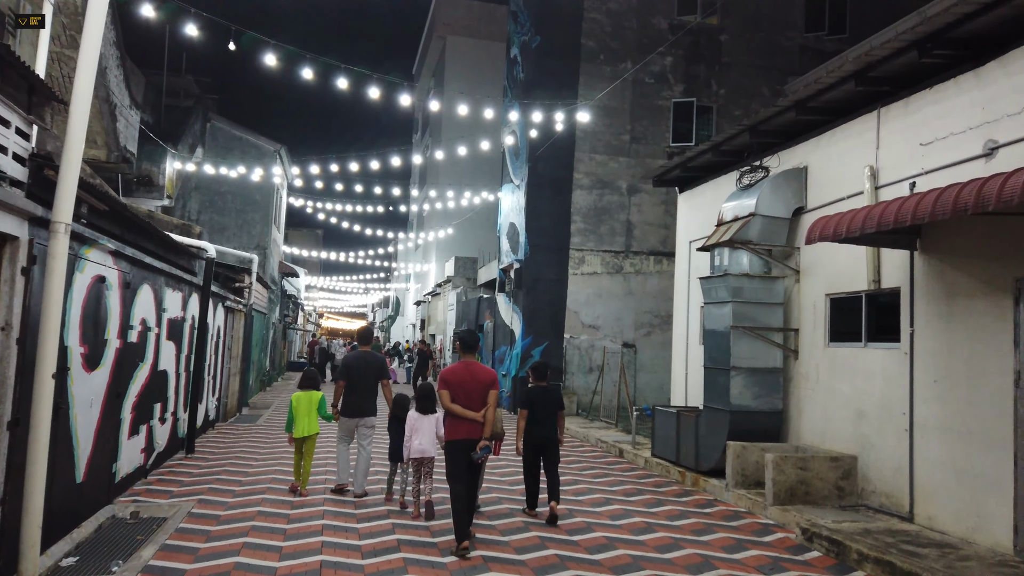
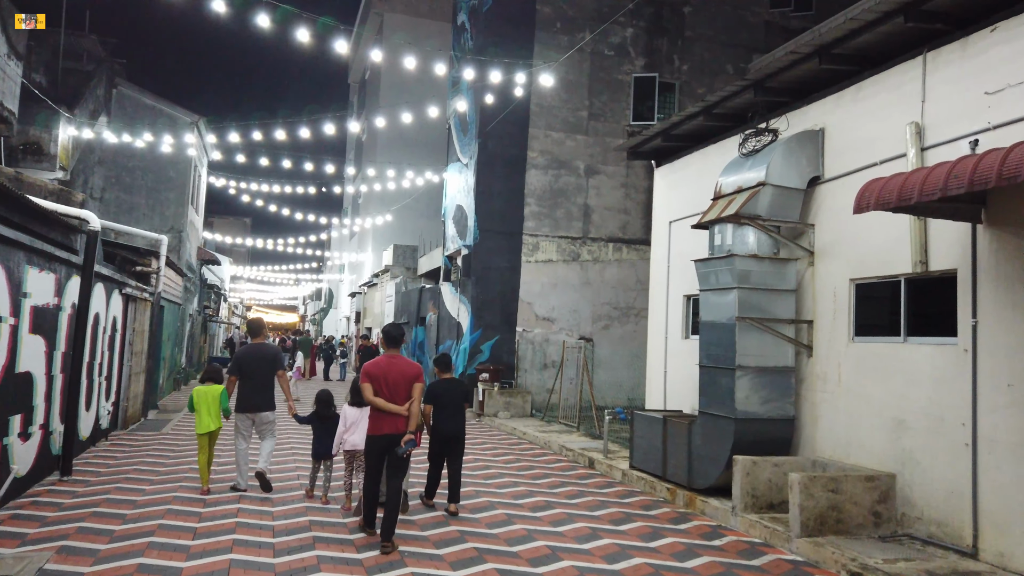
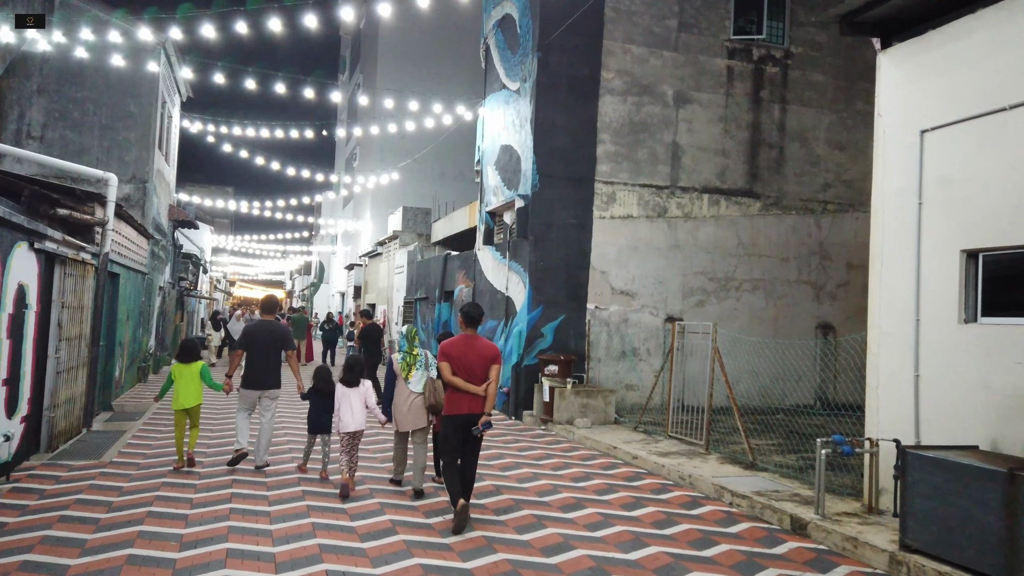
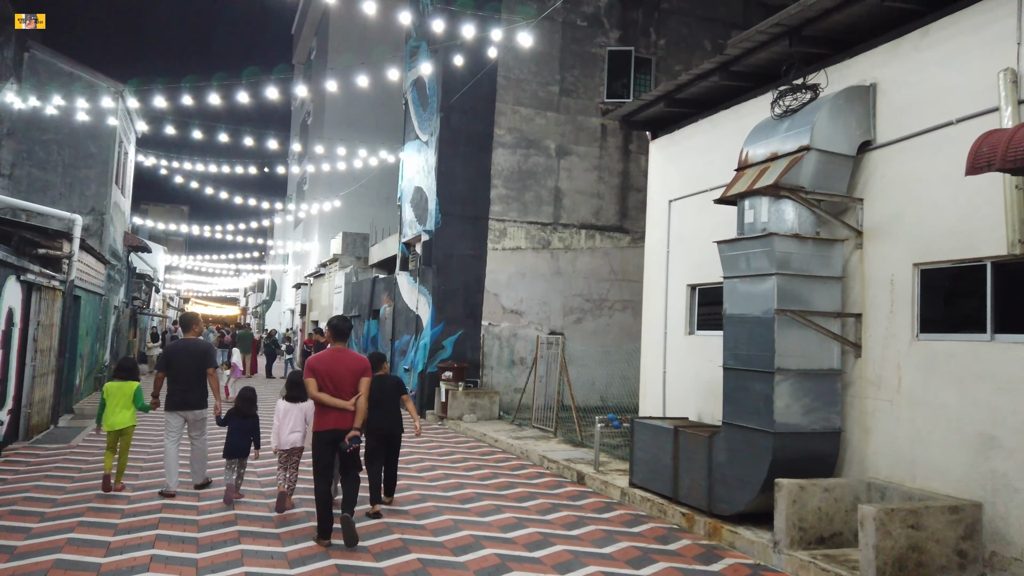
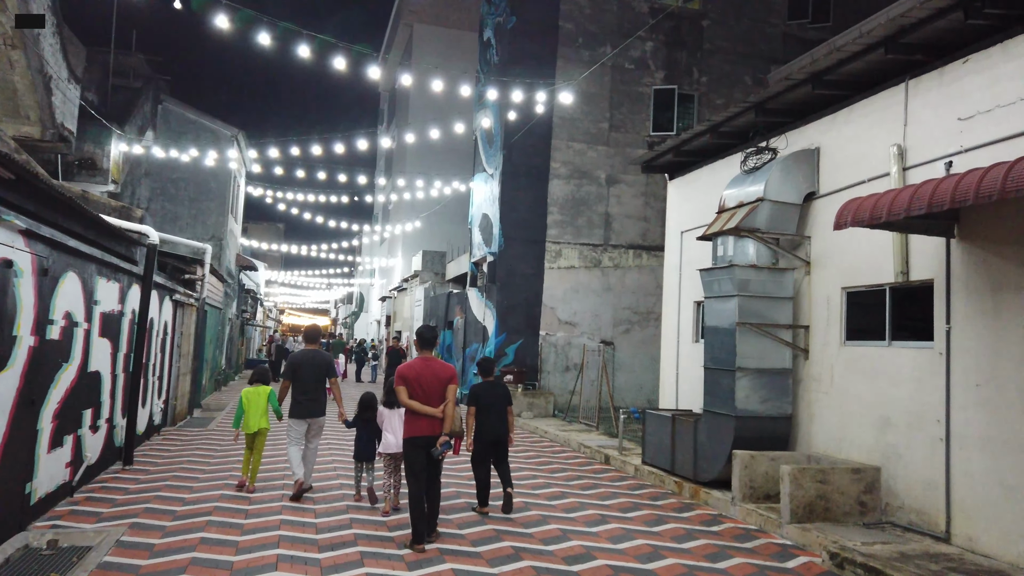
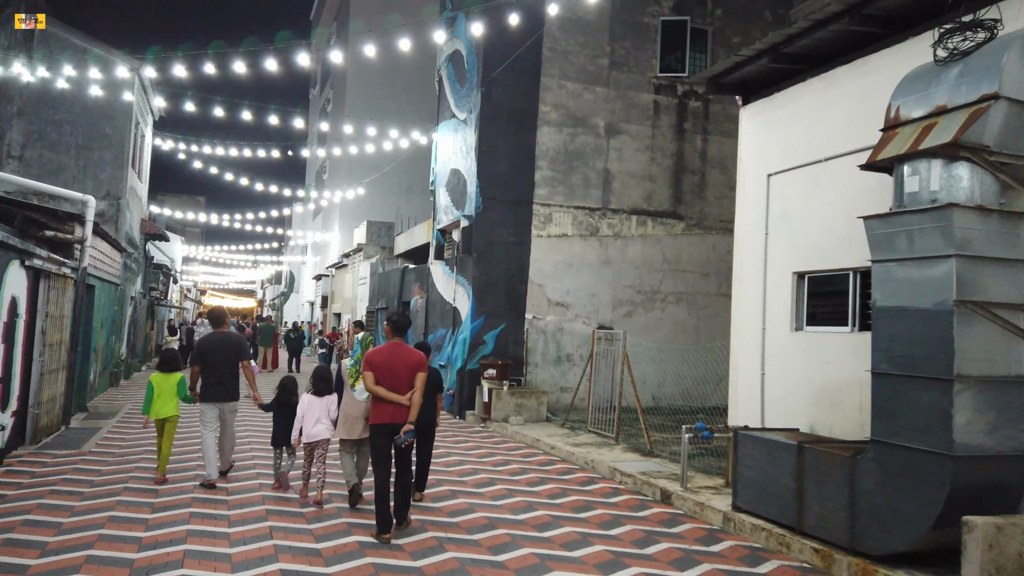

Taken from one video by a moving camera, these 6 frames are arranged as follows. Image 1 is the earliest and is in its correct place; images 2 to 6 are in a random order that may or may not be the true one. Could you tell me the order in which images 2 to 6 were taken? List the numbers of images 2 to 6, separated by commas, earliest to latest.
5, 2, 4, 6, 3
